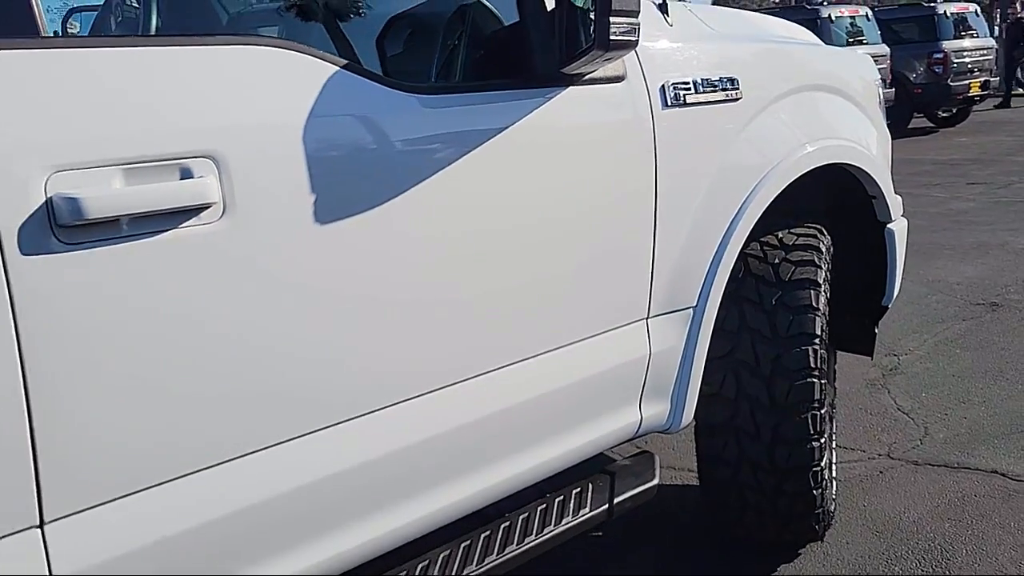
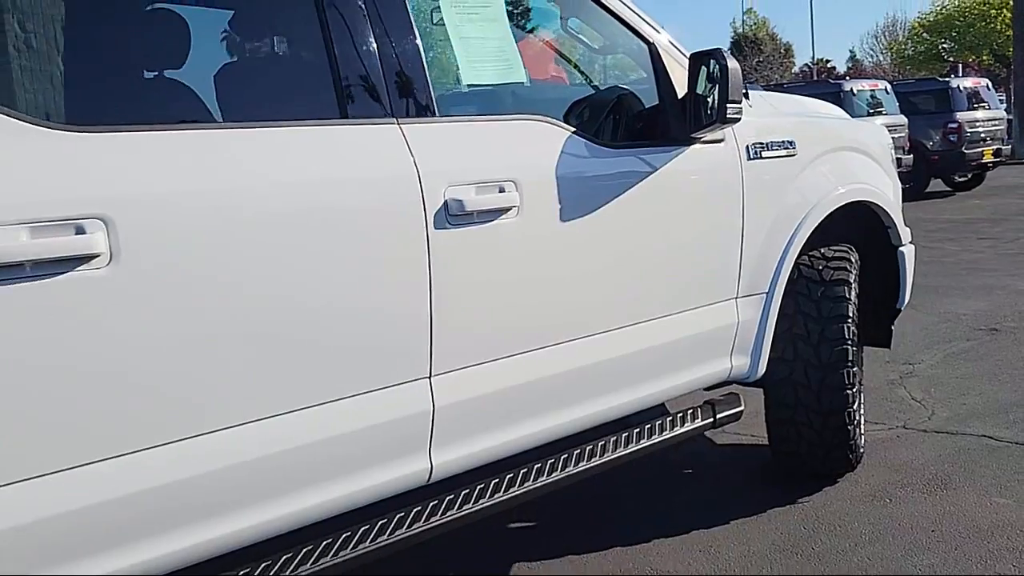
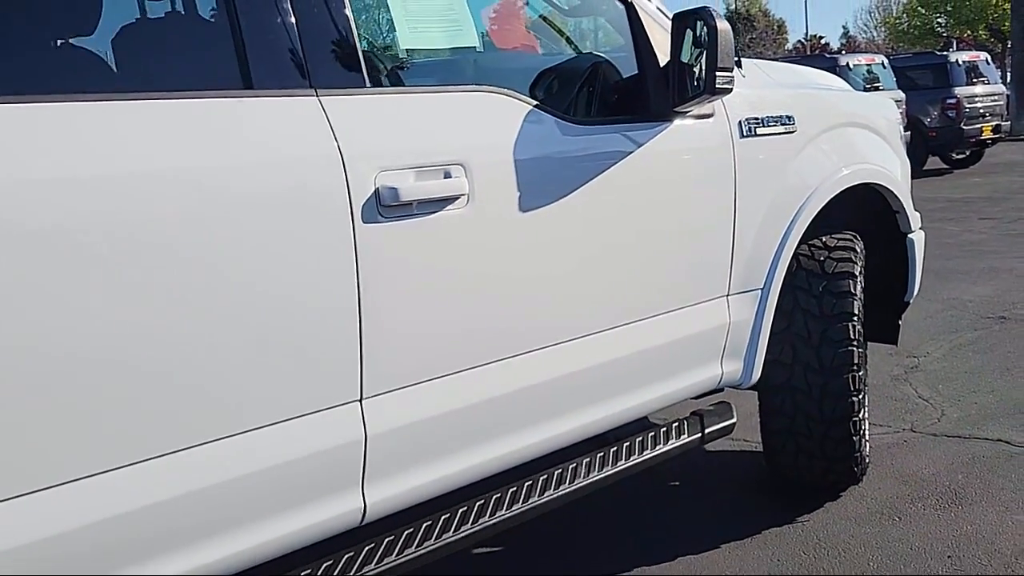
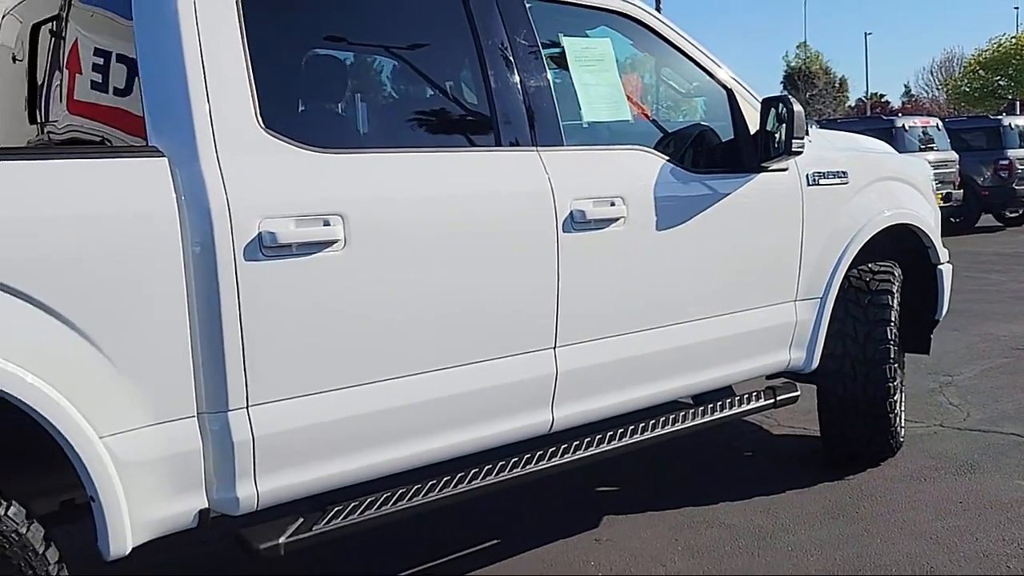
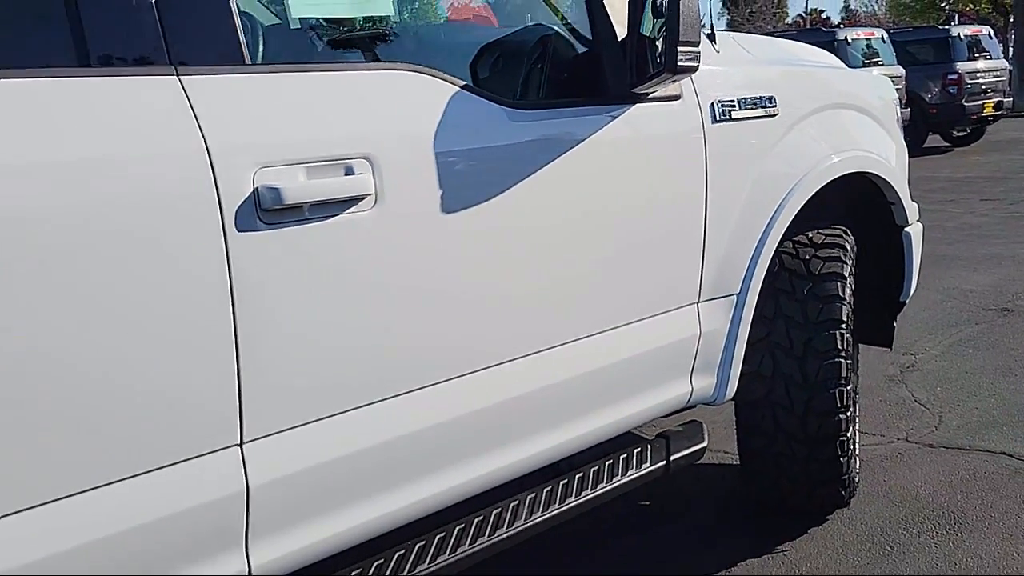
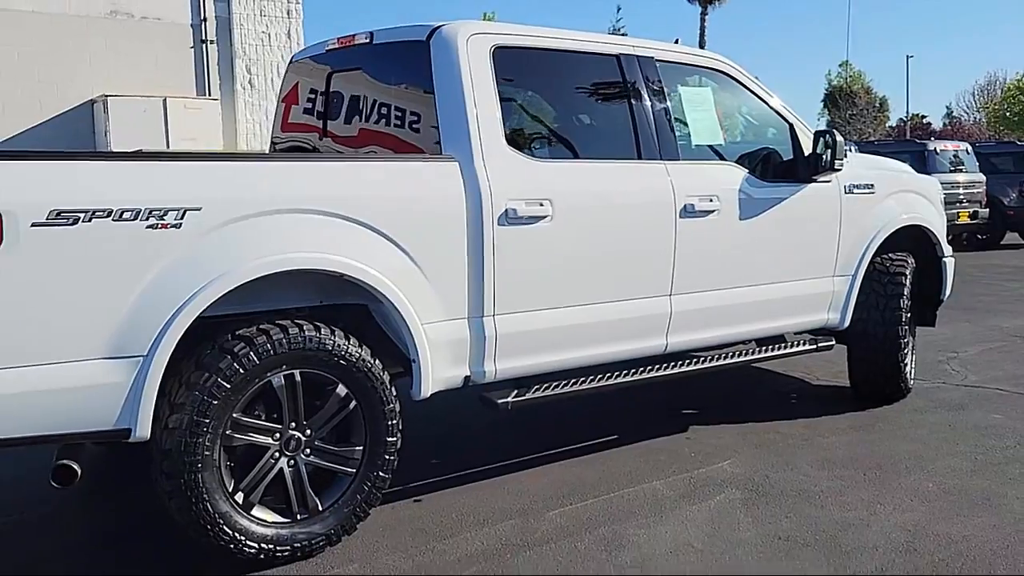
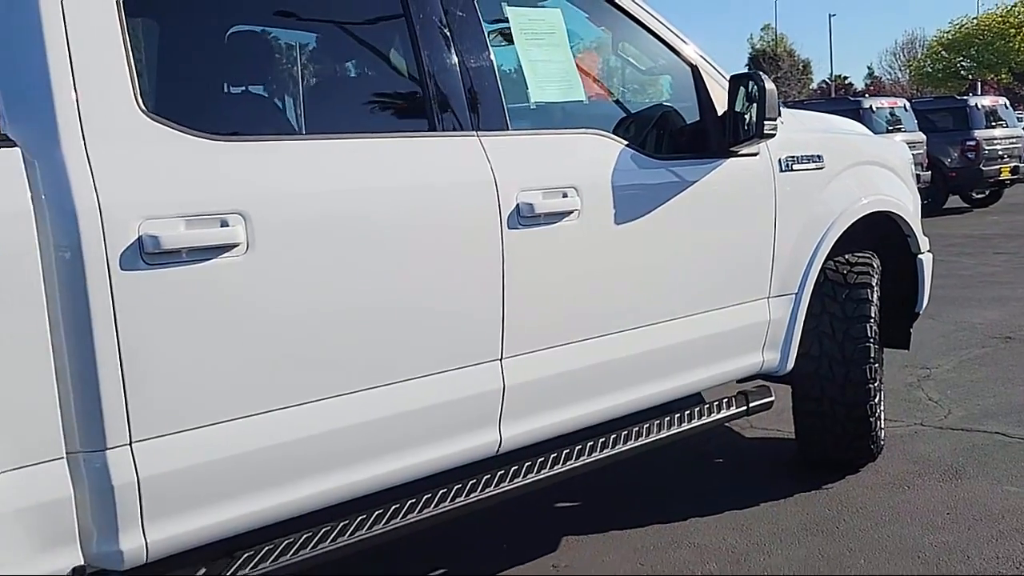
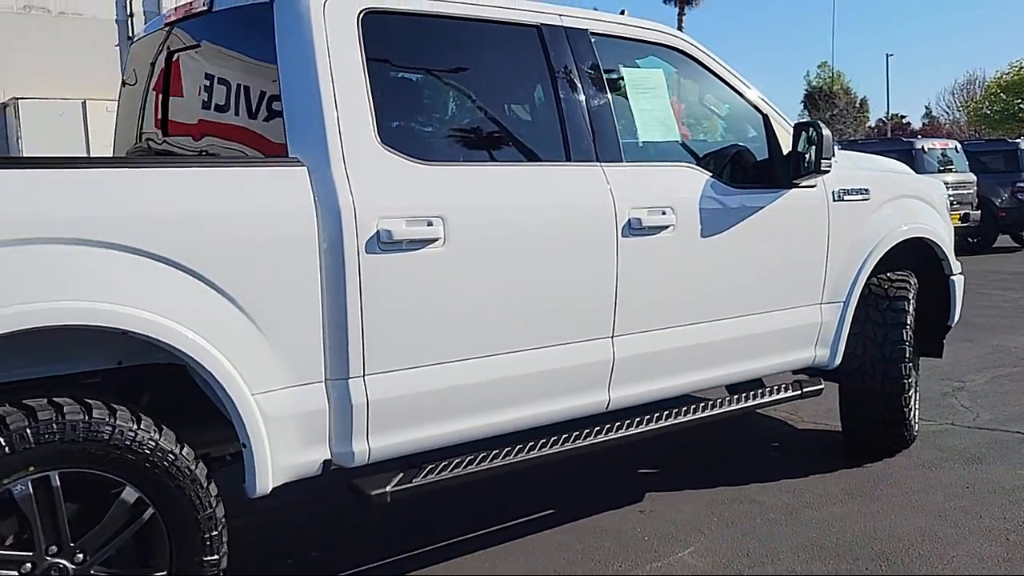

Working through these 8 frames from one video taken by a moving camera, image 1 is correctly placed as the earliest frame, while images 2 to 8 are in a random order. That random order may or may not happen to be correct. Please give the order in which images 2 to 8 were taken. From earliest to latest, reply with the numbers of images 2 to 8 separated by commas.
5, 3, 2, 7, 4, 8, 6
